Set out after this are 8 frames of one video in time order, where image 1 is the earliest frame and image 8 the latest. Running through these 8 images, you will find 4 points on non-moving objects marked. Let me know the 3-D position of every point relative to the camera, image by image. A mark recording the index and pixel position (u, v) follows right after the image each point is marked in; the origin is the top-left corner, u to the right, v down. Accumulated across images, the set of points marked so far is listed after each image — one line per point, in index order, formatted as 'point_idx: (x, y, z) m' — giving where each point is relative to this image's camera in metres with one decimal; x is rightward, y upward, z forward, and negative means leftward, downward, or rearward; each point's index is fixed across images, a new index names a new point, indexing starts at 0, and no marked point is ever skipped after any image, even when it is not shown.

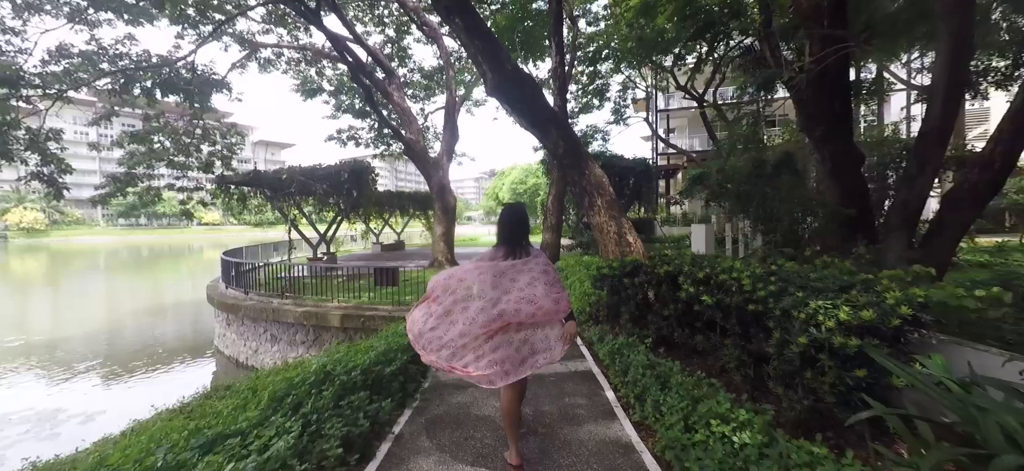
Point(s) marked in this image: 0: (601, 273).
0: (+0.8, -0.3, +4.0) m
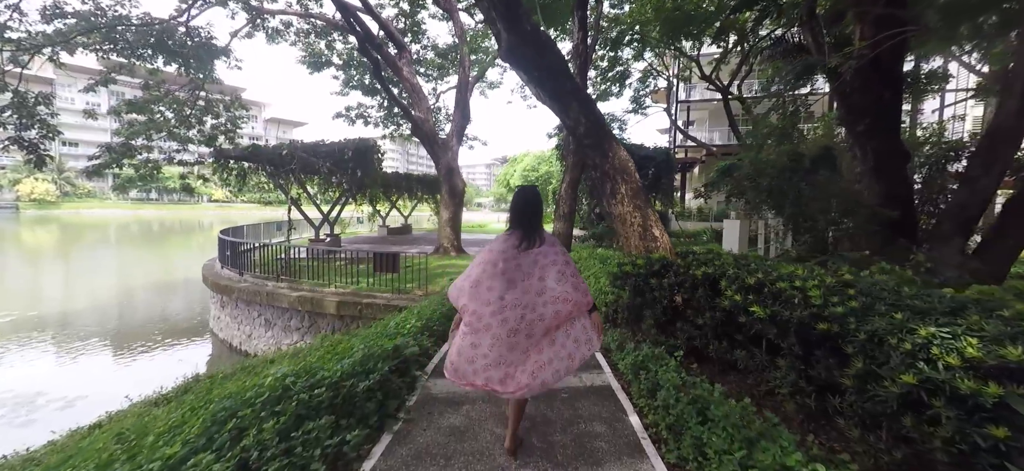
0: (+0.9, -0.3, +3.5) m
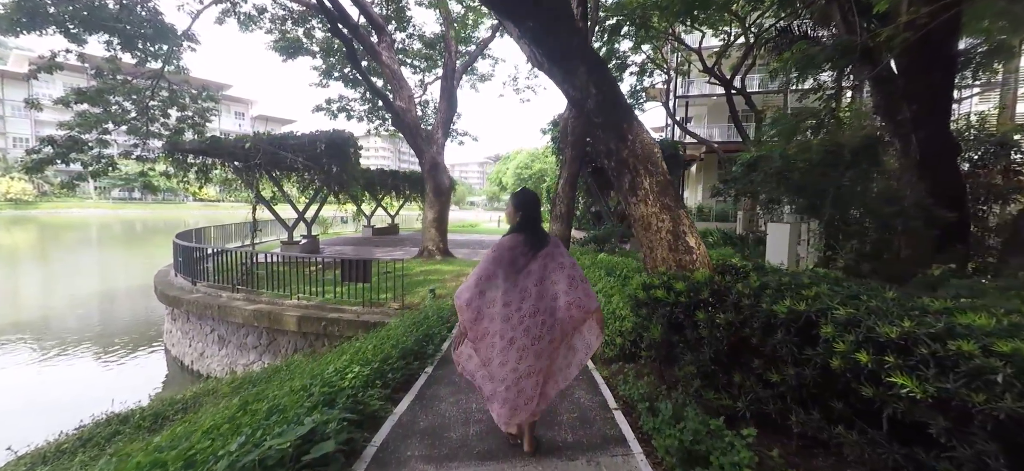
0: (+0.8, -0.3, +2.6) m
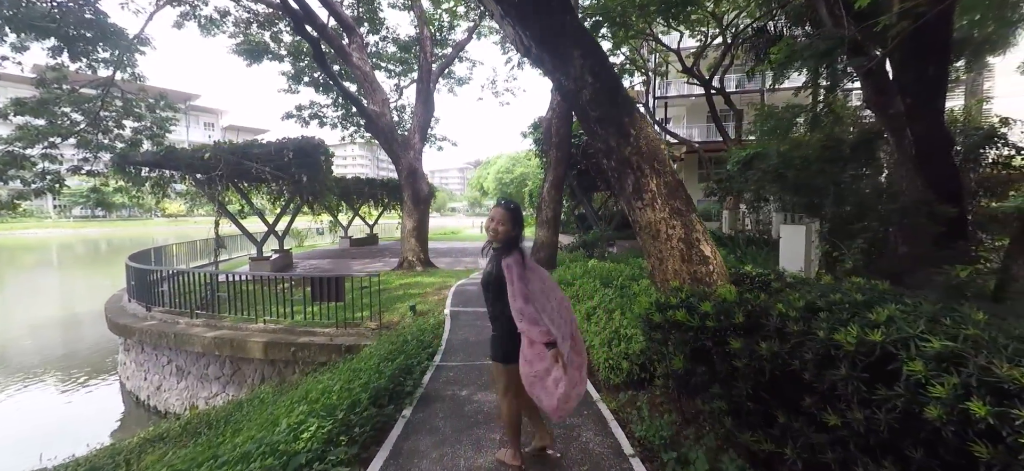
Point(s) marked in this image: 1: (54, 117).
0: (+0.7, -0.4, +2.2) m
1: (-8.6, +2.2, +8.2) m
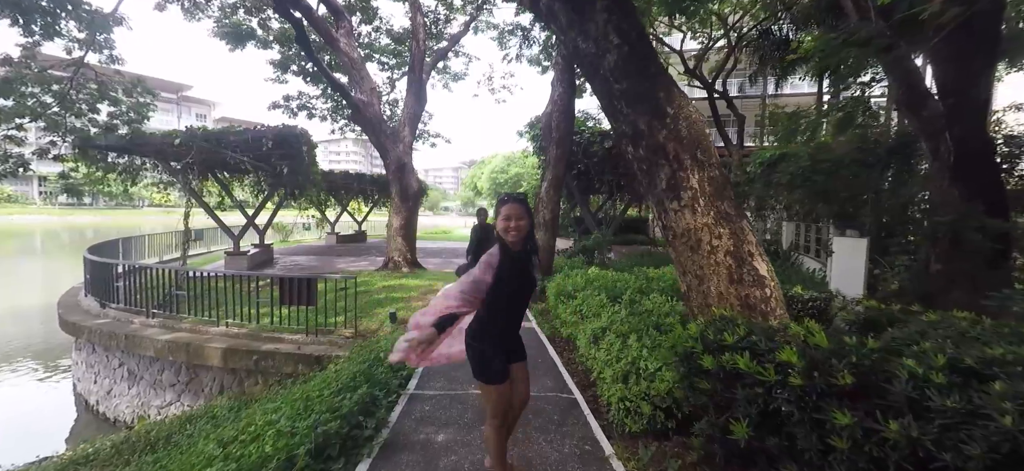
0: (+0.7, -0.4, +1.6) m
1: (-8.7, +2.5, +7.5) m
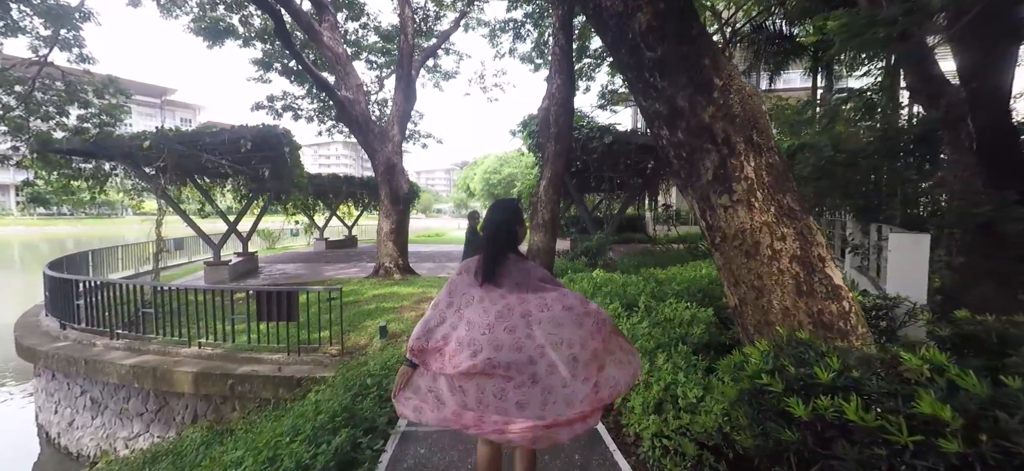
0: (+0.8, -0.5, +1.2) m
1: (-8.8, +2.2, +7.0) m
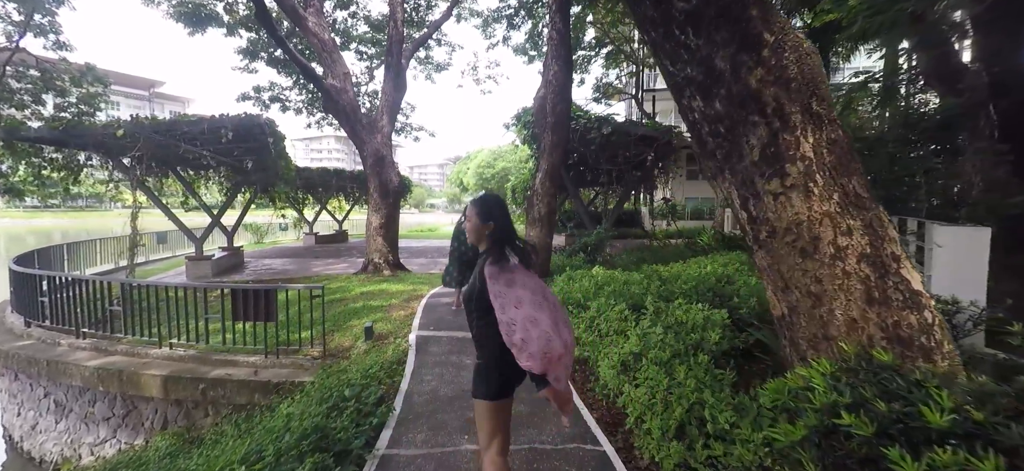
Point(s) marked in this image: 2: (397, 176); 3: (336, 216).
0: (+0.8, -0.4, +0.9) m
1: (-8.8, +2.3, +6.5) m
2: (-2.3, +1.2, +8.9) m
3: (-7.3, +0.8, +18.0) m
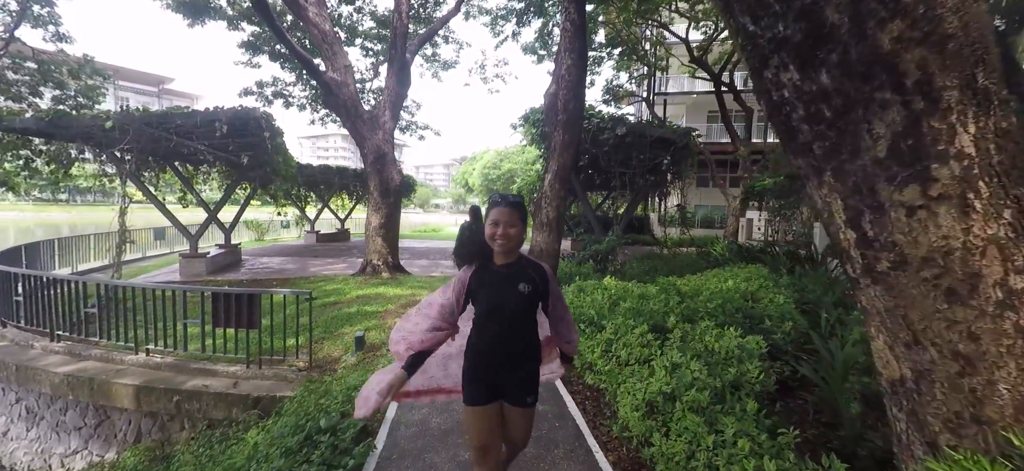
0: (+0.8, -0.5, +0.6) m
1: (-8.7, +2.5, +6.2) m
2: (-2.2, +1.2, +8.6) m
3: (-7.0, +0.9, +17.7) m
